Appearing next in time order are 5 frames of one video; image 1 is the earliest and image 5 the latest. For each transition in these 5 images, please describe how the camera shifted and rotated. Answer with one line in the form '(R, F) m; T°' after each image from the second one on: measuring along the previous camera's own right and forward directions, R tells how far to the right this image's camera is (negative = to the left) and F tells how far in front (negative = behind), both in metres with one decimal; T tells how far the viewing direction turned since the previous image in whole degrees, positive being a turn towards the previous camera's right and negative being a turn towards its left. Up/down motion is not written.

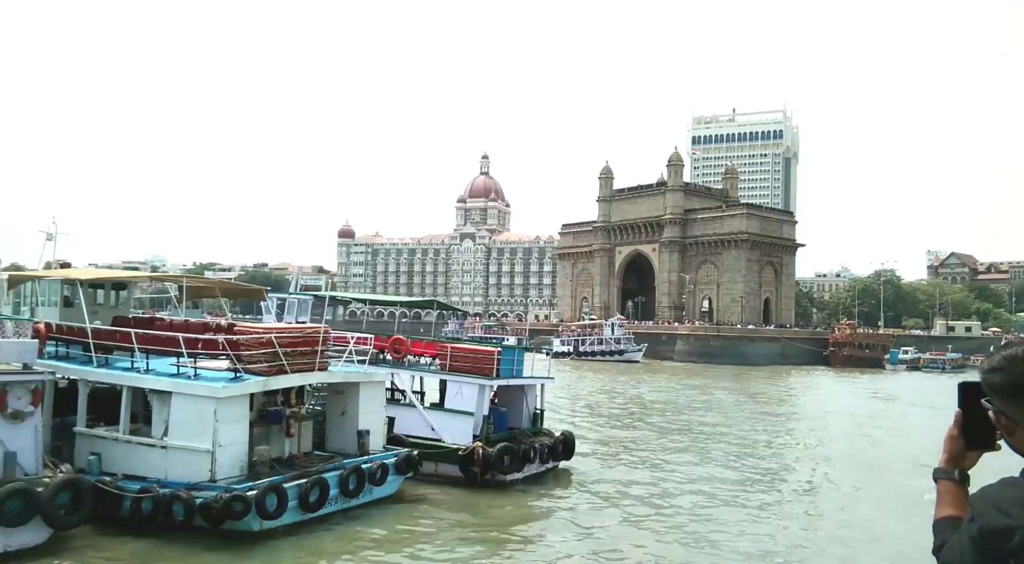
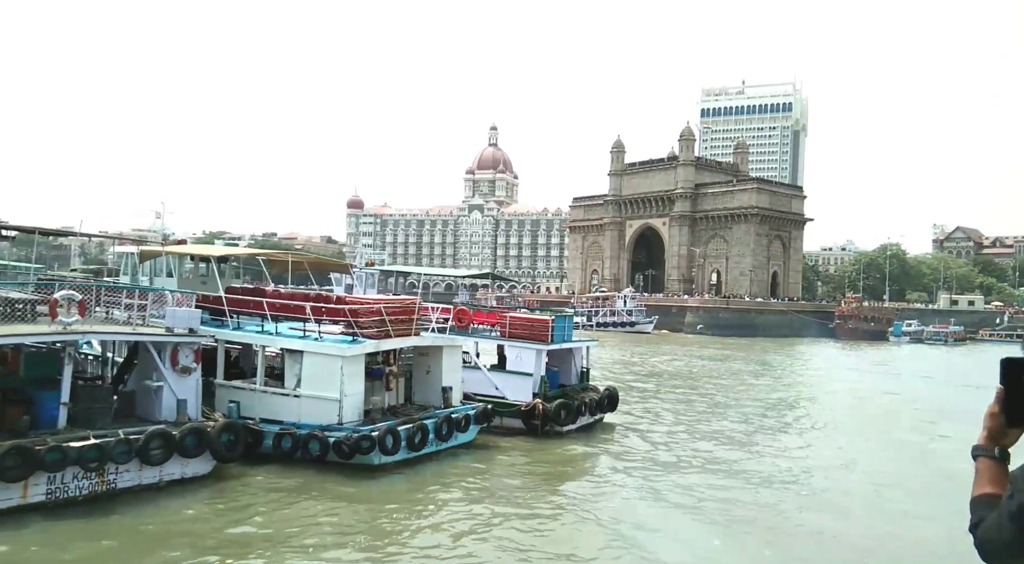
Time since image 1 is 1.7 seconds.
(-0.9, -2.0) m; 0°
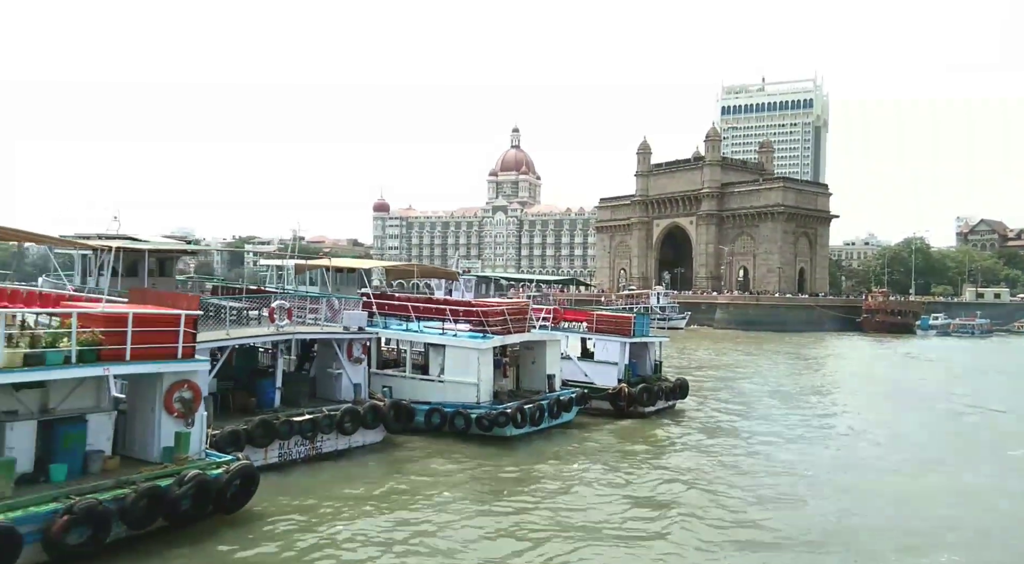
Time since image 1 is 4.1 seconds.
(-1.4, -2.6) m; -1°
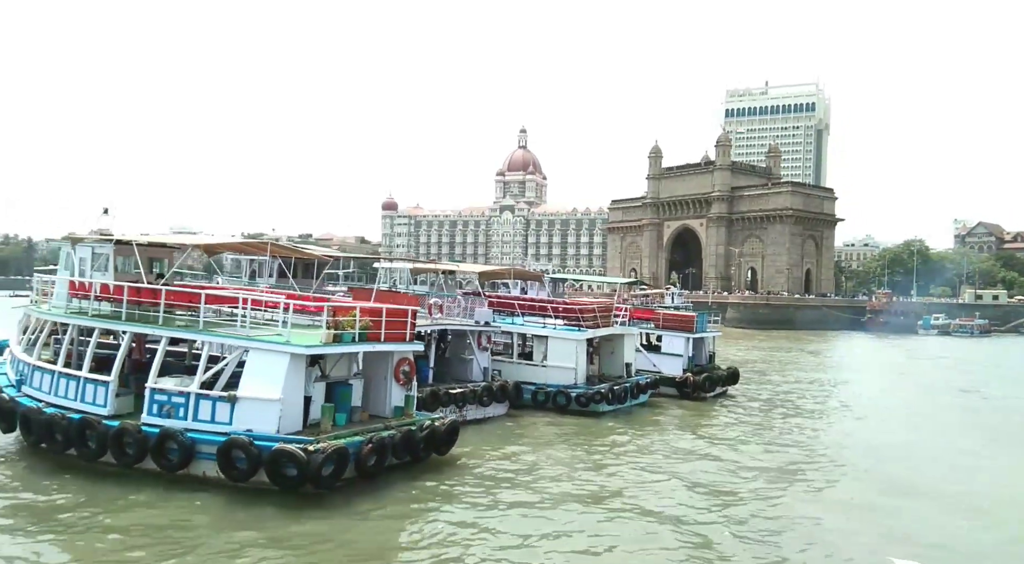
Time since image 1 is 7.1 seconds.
(-2.0, -3.3) m; 0°
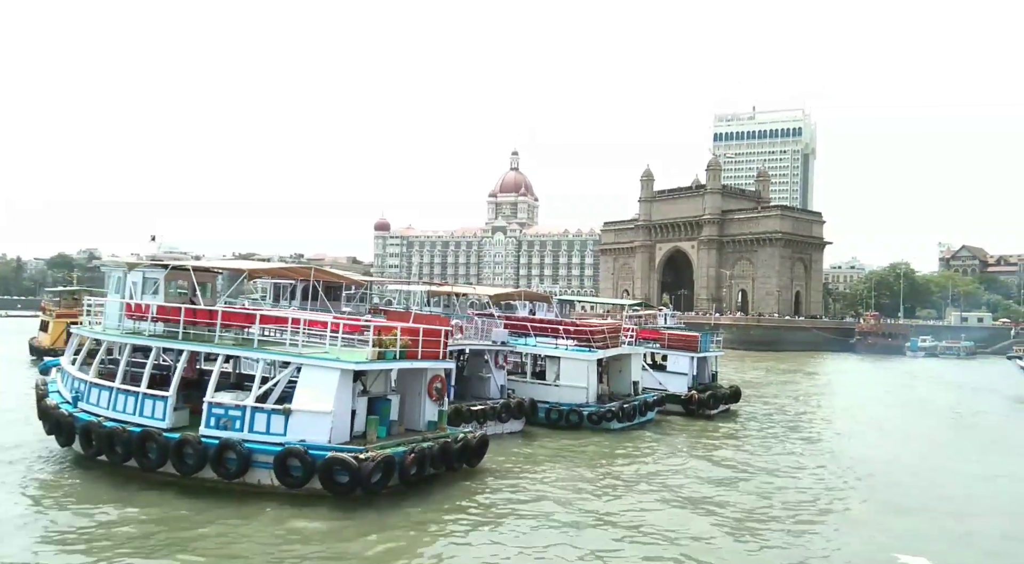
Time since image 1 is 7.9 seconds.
(-0.6, -1.0) m; +1°
